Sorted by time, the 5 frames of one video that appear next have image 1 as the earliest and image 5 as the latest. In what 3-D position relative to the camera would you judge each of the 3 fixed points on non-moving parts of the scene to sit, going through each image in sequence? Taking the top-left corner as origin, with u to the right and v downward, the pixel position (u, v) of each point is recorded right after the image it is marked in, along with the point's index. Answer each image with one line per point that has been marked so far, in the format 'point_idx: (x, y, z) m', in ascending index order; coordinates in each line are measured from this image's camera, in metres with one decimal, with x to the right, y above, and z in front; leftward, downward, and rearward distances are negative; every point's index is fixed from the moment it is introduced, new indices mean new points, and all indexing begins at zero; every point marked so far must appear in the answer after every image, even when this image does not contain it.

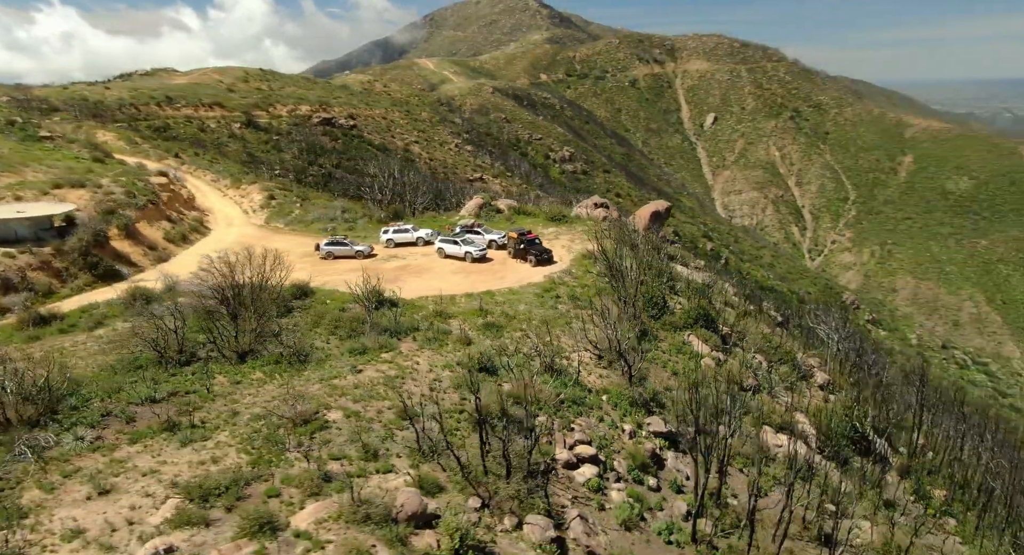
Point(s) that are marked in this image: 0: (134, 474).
0: (-10.5, -5.4, +17.5) m
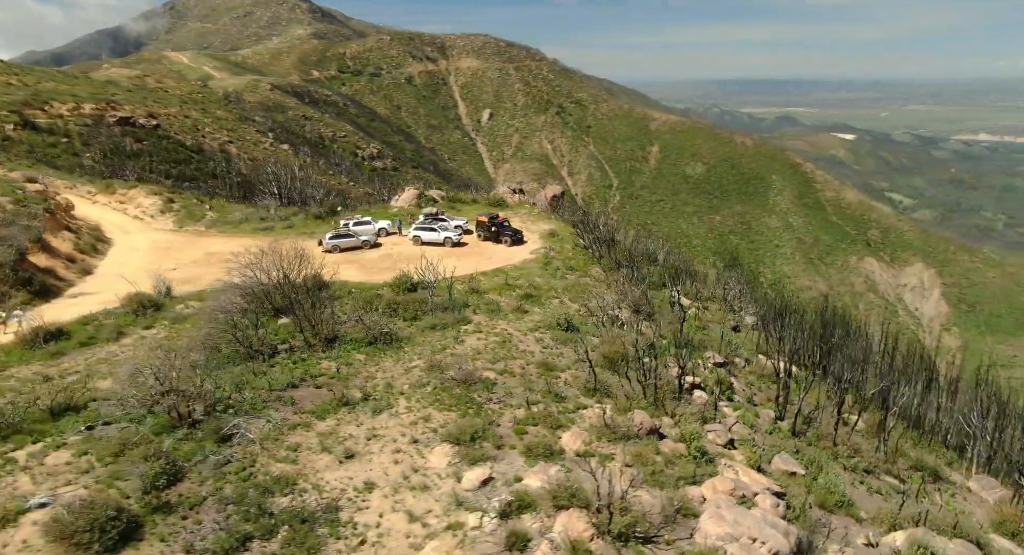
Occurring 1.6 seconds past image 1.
0: (-4.5, -4.7, +18.5) m
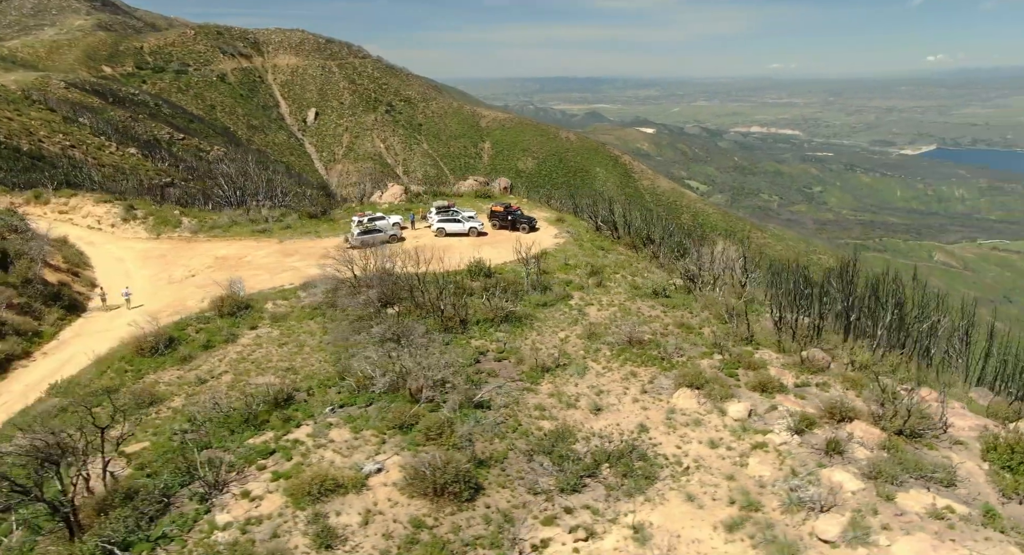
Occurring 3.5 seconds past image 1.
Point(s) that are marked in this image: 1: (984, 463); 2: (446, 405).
0: (+2.5, -3.8, +20.3) m
1: (+11.4, -4.5, +15.2) m
2: (-2.0, -3.8, +18.8) m
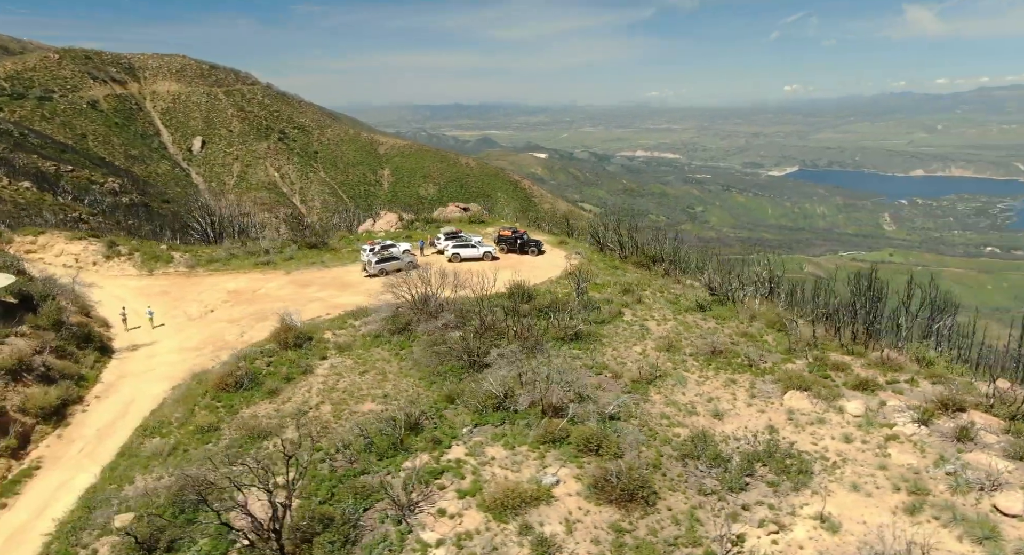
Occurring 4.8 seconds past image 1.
0: (+6.4, -4.2, +21.3) m
1: (+15.8, -4.4, +17.0) m
2: (+2.1, -4.4, +19.4) m
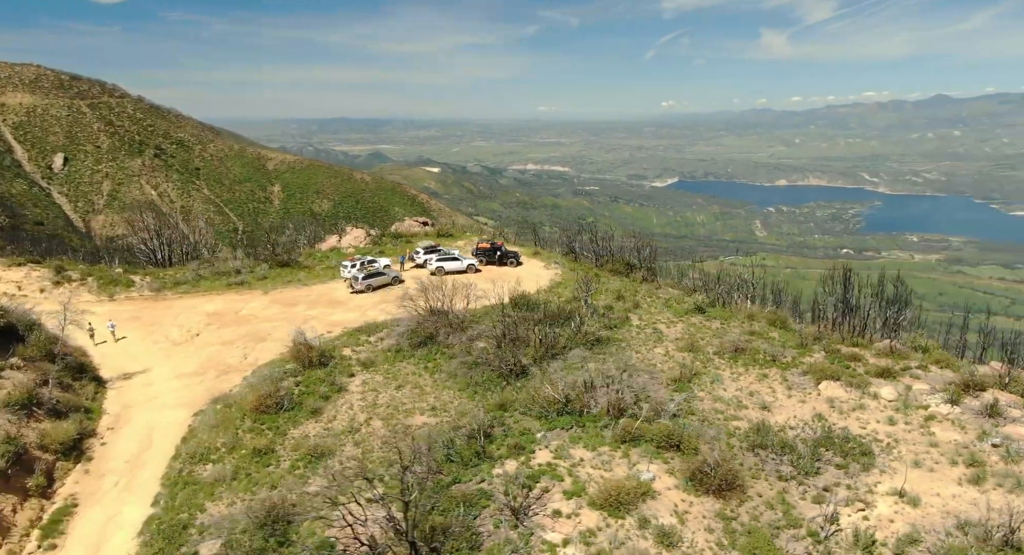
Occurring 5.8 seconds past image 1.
0: (+8.4, -4.3, +22.6) m
1: (+18.2, -4.0, +19.3) m
2: (+4.3, -4.5, +20.2) m
